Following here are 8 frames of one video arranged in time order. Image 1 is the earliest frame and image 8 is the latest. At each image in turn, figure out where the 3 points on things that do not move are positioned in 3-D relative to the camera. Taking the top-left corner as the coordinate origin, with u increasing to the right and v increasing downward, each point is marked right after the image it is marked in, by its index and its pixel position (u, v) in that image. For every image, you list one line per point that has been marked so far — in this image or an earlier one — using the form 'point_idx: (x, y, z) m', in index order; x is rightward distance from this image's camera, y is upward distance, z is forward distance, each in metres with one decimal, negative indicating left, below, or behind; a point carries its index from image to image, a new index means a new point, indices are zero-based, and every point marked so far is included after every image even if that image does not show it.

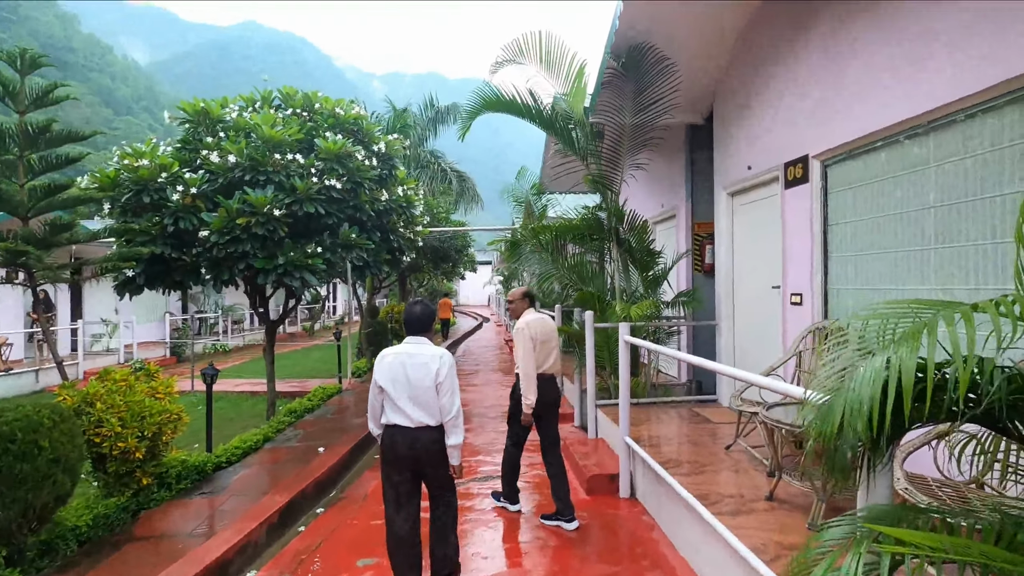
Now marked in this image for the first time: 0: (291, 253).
0: (-2.4, +0.4, +5.8) m
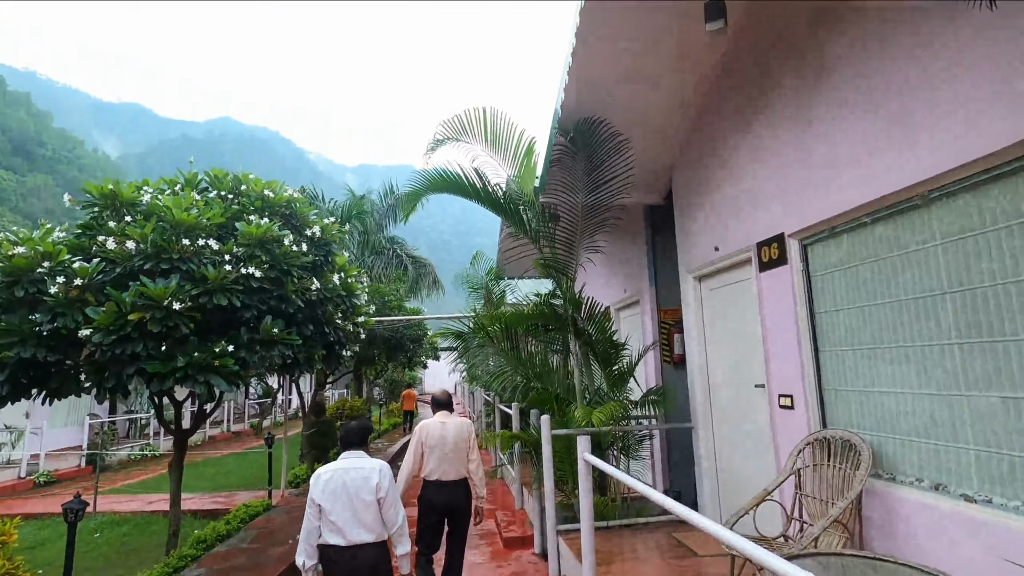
0: (-2.9, -0.6, +5.0) m
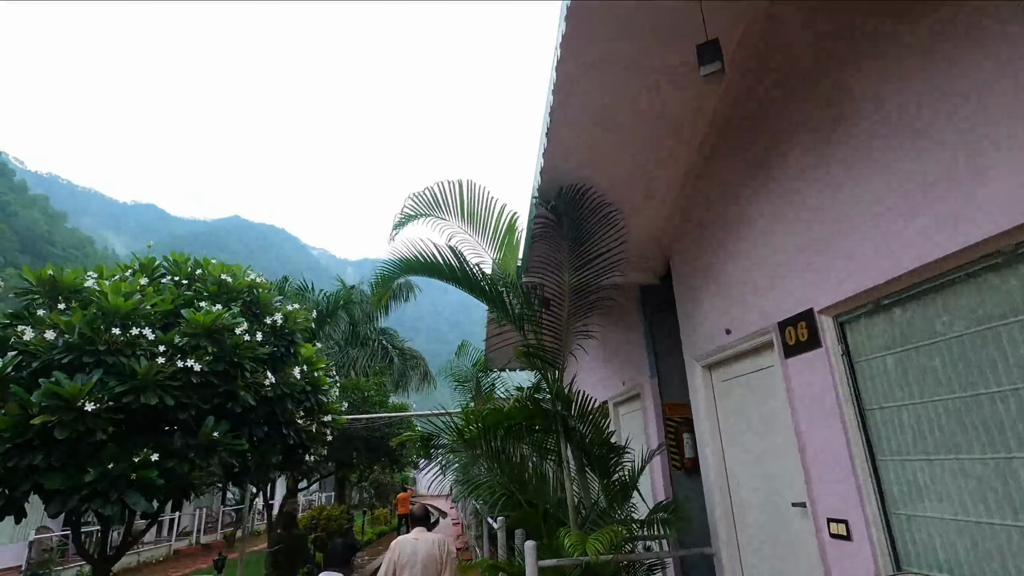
0: (-3.1, -1.4, +4.1) m
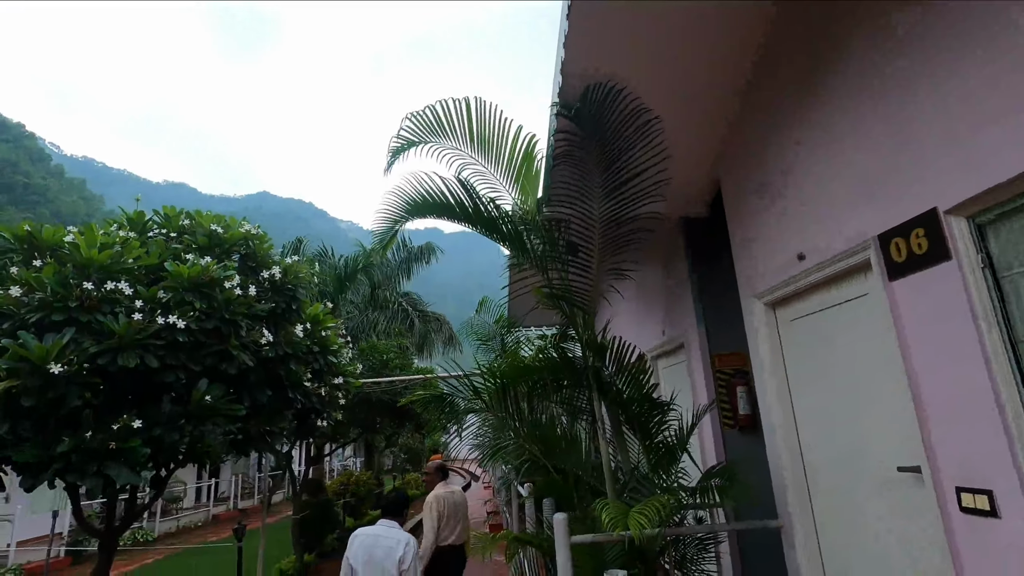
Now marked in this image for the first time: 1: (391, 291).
0: (-2.9, -1.0, +3.7) m
1: (-3.0, -0.1, +13.2) m
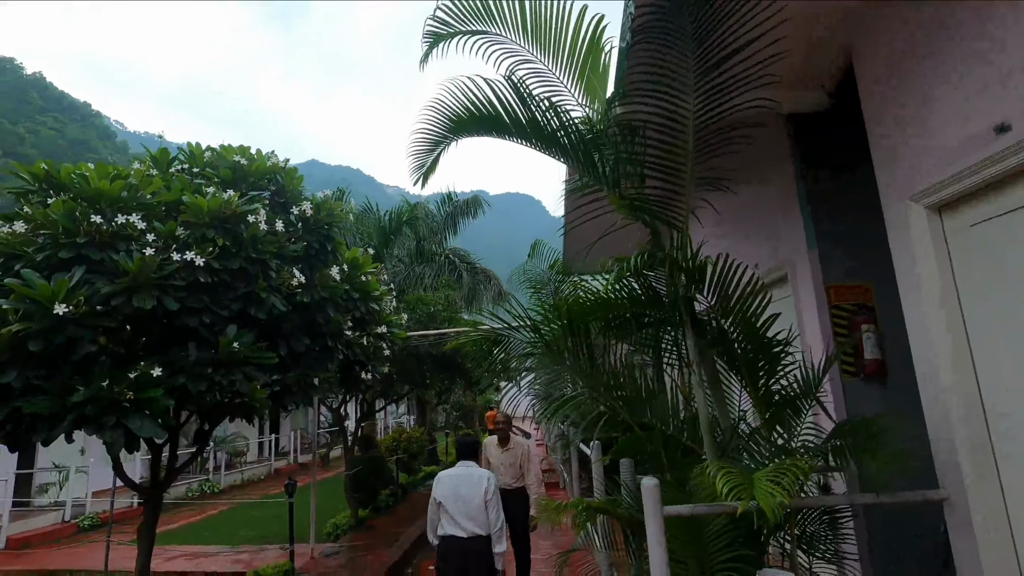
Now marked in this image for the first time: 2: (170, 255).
0: (-2.5, -0.6, +3.3) m
1: (-1.8, +1.0, +12.7) m
2: (-2.4, +0.2, +3.8) m
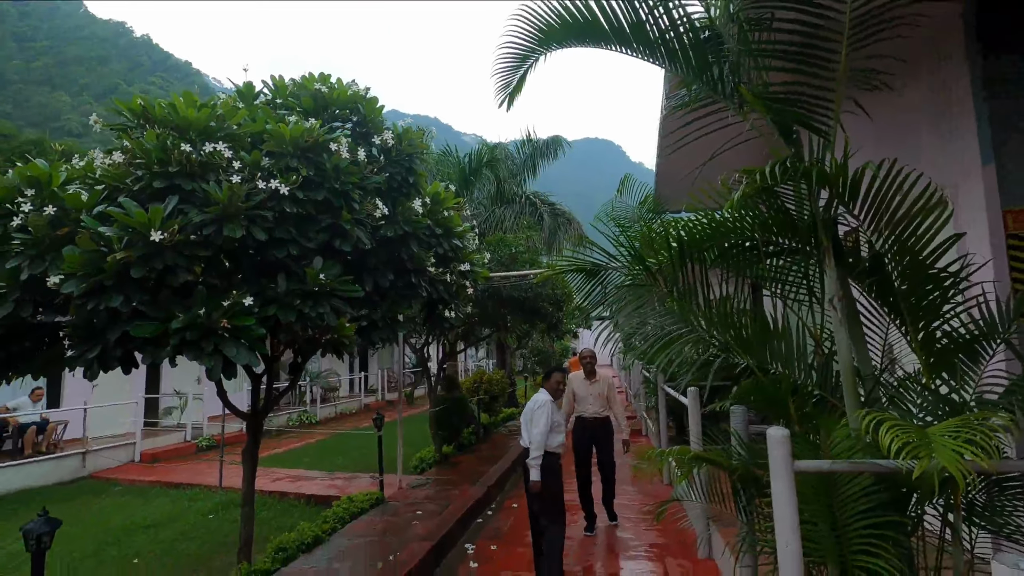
0: (-1.9, -0.1, +3.3) m
1: (+0.1, +2.3, +12.4) m
2: (-1.8, +0.7, +3.7) m
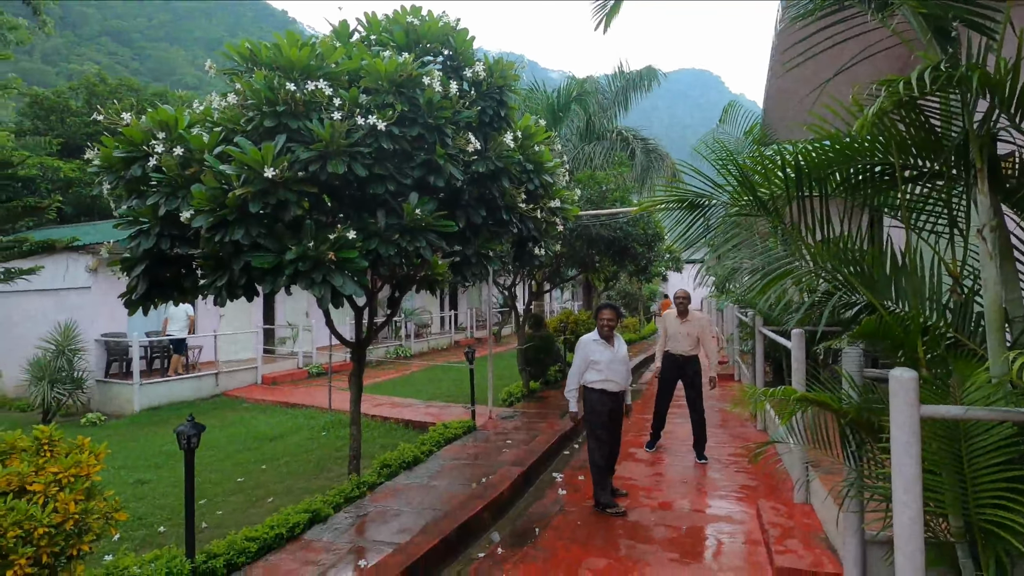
0: (-1.3, +0.3, +3.6) m
1: (+2.1, +3.7, +11.8) m
2: (-1.1, +1.2, +3.8) m
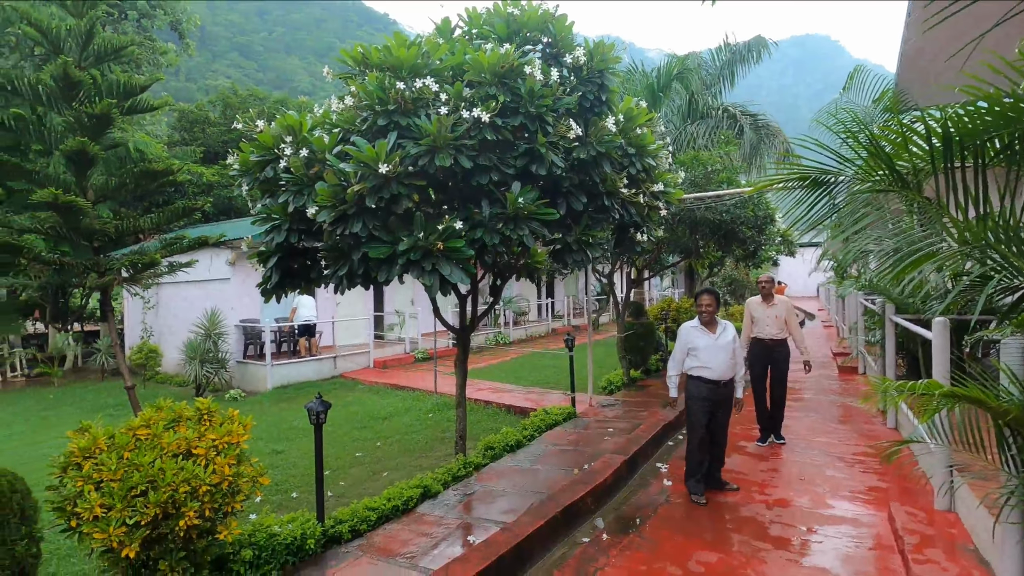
0: (-0.6, +0.4, +3.8) m
1: (+4.2, +4.0, +11.2) m
2: (-0.4, +1.3, +3.9) m
